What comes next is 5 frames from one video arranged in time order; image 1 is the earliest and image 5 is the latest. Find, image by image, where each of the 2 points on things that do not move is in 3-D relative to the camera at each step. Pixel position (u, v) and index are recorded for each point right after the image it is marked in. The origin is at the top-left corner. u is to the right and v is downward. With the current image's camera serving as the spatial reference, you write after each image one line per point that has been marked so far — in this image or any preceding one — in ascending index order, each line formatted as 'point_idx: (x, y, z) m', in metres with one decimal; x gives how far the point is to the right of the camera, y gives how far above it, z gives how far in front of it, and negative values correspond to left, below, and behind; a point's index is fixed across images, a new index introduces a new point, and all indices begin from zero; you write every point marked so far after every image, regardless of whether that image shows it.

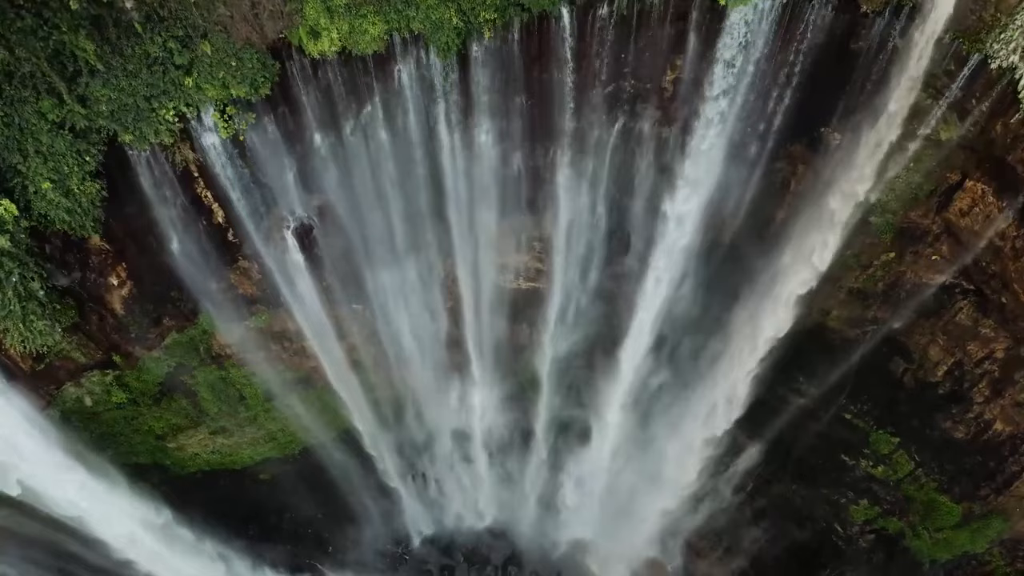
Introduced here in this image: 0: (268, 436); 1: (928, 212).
0: (-4.5, -2.8, +12.8) m
1: (+5.7, +1.1, +9.5) m
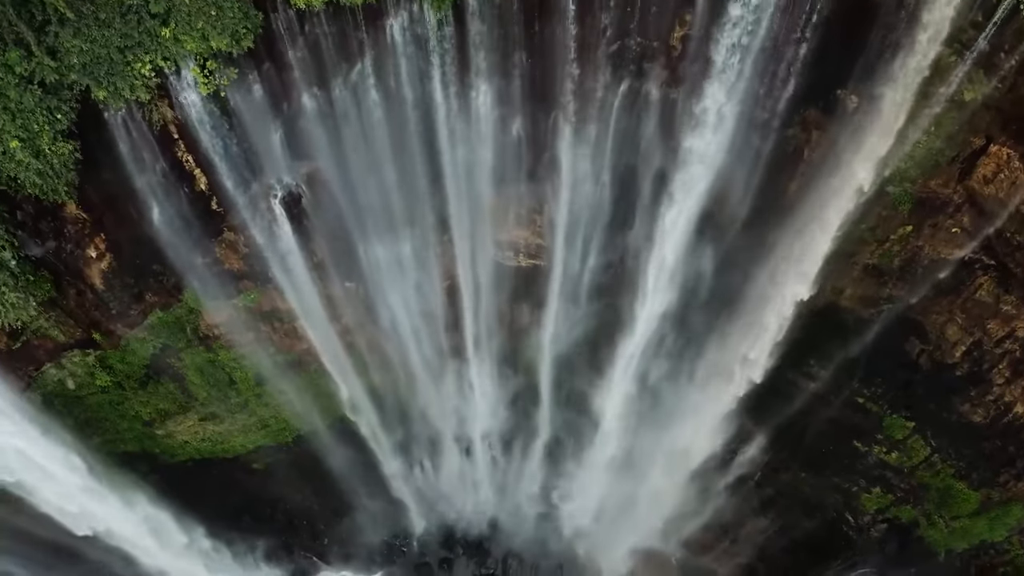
0: (-4.5, -2.4, +12.4) m
1: (+5.7, +1.4, +9.0) m
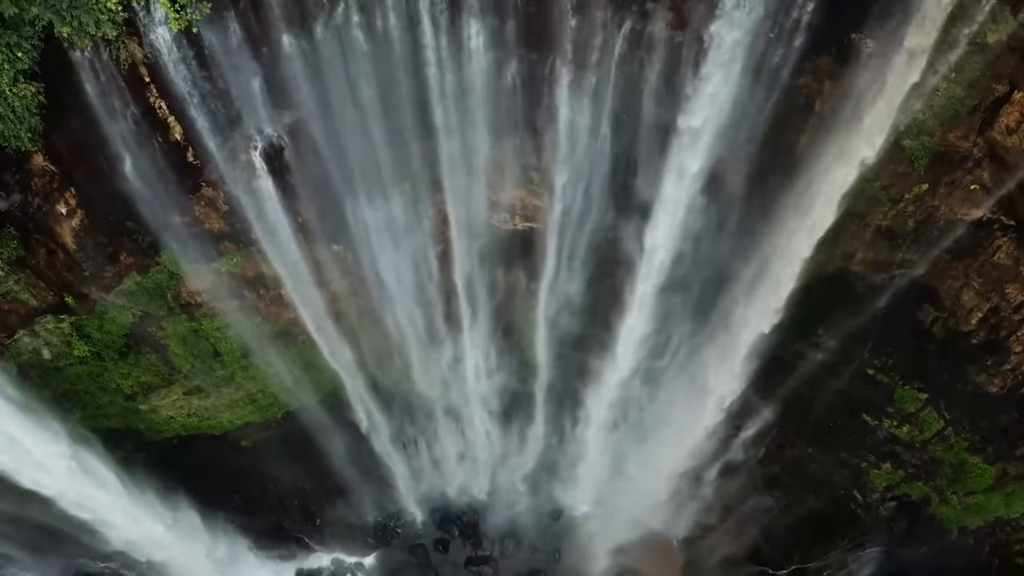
0: (-4.6, -1.9, +11.9) m
1: (+5.7, +1.9, +8.5) m
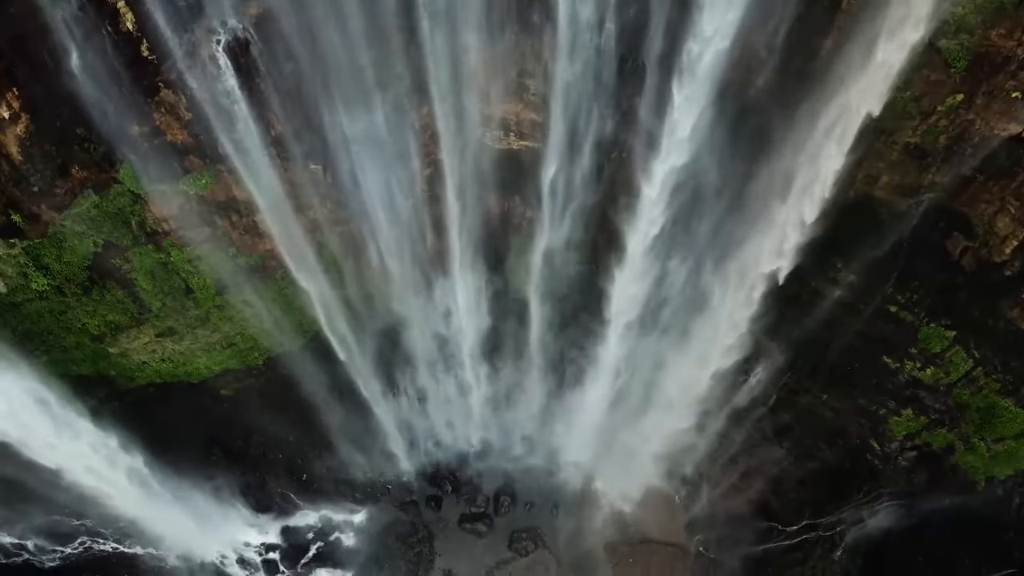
0: (-4.6, -0.8, +11.1) m
1: (+5.6, +2.9, +7.6) m
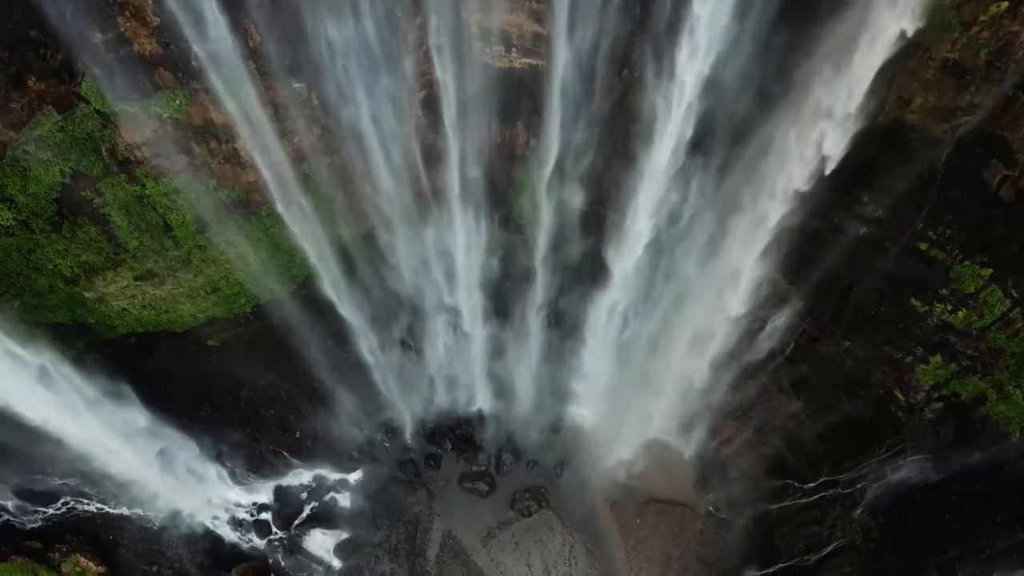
0: (-4.6, 0.0, +10.5) m
1: (+5.6, +3.7, +6.8) m
